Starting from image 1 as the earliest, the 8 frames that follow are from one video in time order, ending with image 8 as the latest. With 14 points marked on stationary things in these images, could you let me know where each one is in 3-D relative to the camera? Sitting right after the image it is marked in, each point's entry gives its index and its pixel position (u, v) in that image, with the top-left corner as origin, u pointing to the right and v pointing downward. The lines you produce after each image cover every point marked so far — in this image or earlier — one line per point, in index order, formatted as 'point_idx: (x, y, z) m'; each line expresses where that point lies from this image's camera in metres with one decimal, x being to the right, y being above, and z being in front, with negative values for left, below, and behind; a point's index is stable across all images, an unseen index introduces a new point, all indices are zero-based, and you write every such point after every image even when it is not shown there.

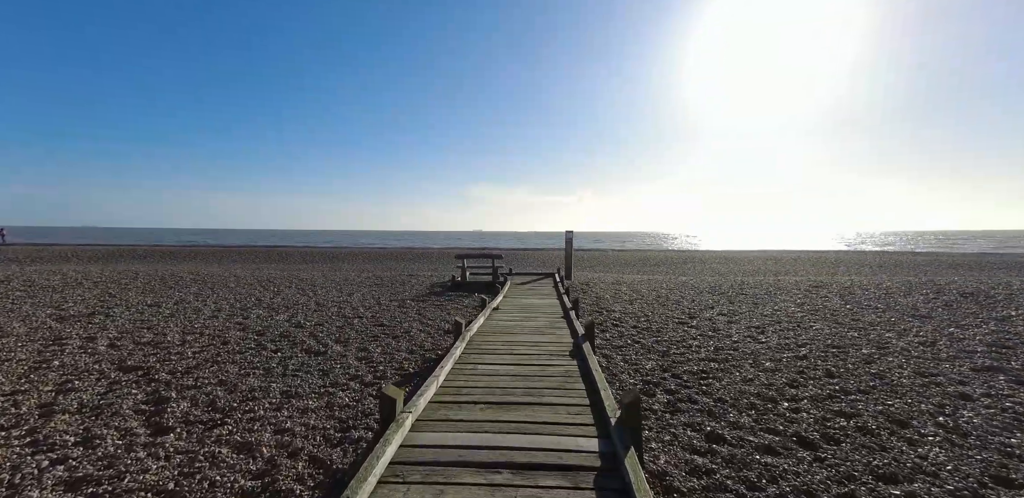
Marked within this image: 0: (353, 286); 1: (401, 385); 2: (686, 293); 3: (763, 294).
0: (-5.7, -1.3, +14.3) m
1: (-1.2, -1.5, +4.5) m
2: (+5.5, -1.4, +12.9) m
3: (+7.2, -1.3, +11.8) m
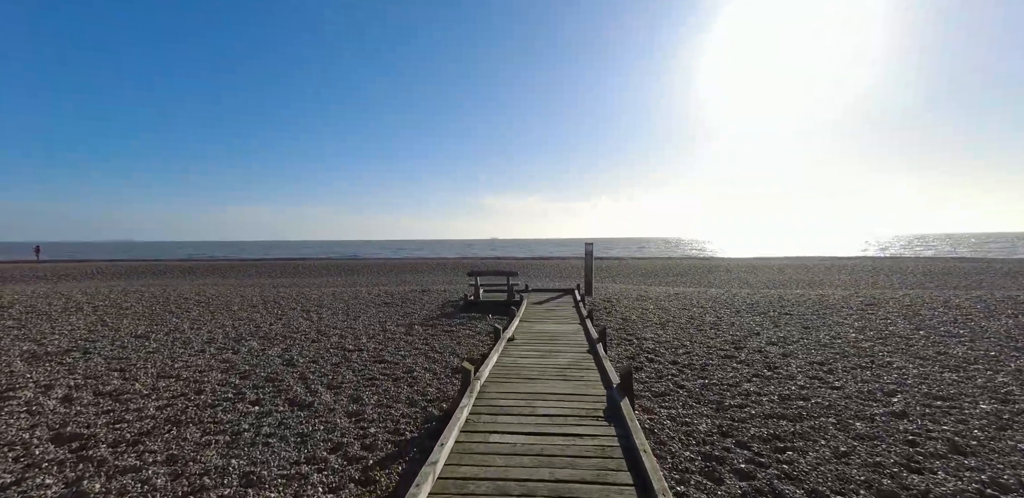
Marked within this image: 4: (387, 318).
0: (-5.1, -2.0, +13.6) m
1: (-1.0, -1.8, +3.6) m
2: (+6.0, -1.9, +11.7) m
3: (+7.7, -1.7, +10.6) m
4: (-3.4, -1.9, +11.1) m
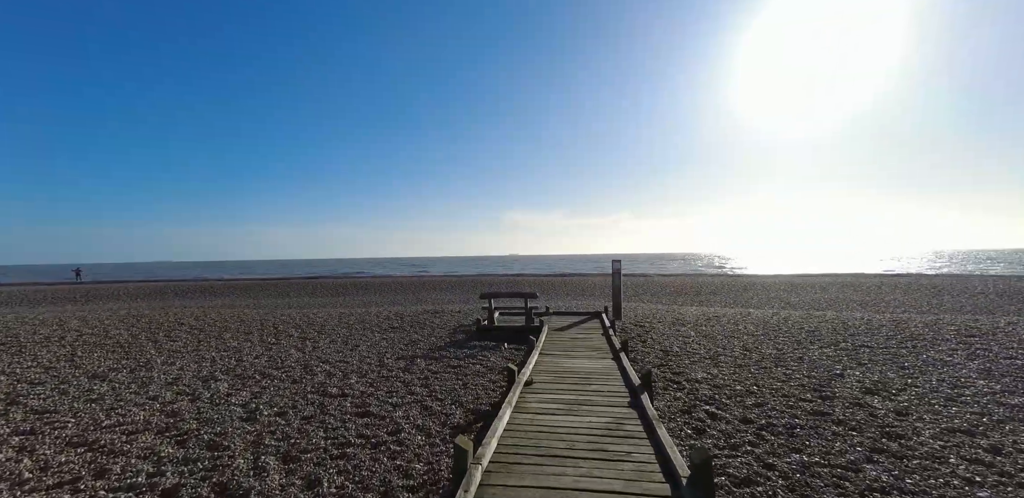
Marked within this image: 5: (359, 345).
0: (-4.5, -2.6, +12.4) m
1: (-1.0, -2.0, +2.1) m
2: (+6.5, -2.3, +9.9) m
3: (+8.1, -2.1, +8.7) m
4: (-2.9, -2.4, +9.8) m
5: (-3.8, -2.4, +10.2) m
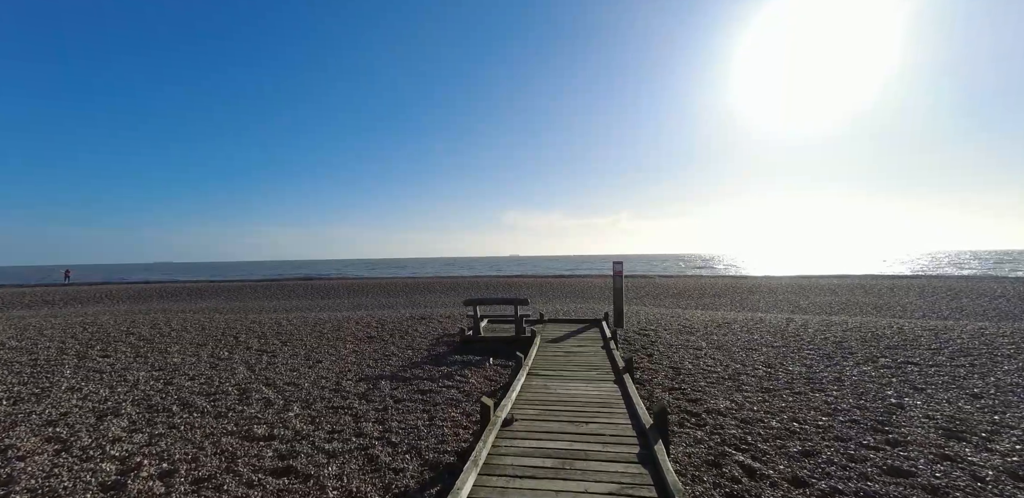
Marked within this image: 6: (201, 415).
0: (-4.8, -2.6, +11.0) m
1: (-1.2, -2.0, +0.8) m
2: (+6.2, -2.3, +8.5) m
3: (+7.8, -2.1, +7.3) m
4: (-3.2, -2.4, +8.4) m
5: (-4.1, -2.4, +8.9) m
6: (-4.1, -2.2, +5.4) m
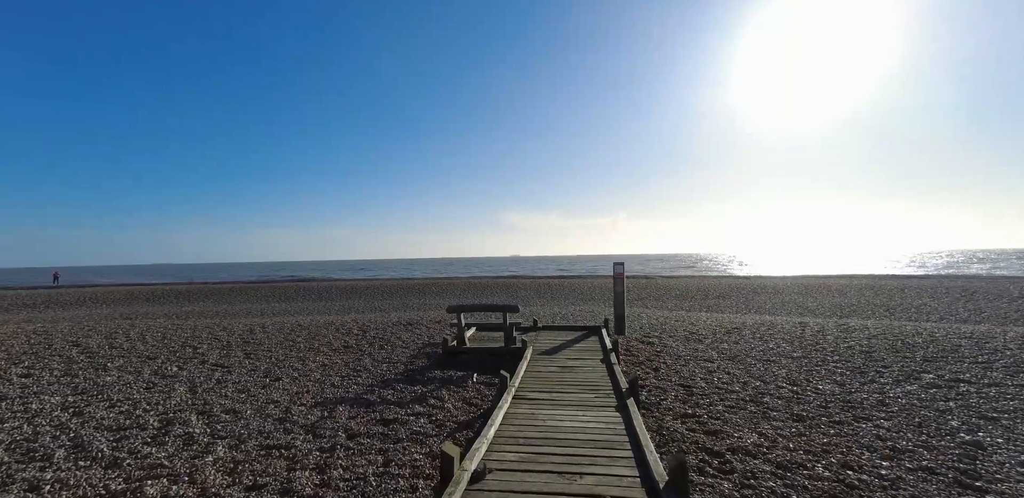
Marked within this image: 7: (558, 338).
0: (-5.1, -2.6, +9.9) m
1: (-1.5, -2.0, -0.4) m
2: (+5.9, -2.3, +7.4) m
3: (+7.5, -2.1, +6.2) m
4: (-3.5, -2.4, +7.3) m
5: (-4.4, -2.4, +7.7) m
6: (-4.3, -2.2, +4.2) m
7: (+1.2, -2.3, +10.4) m
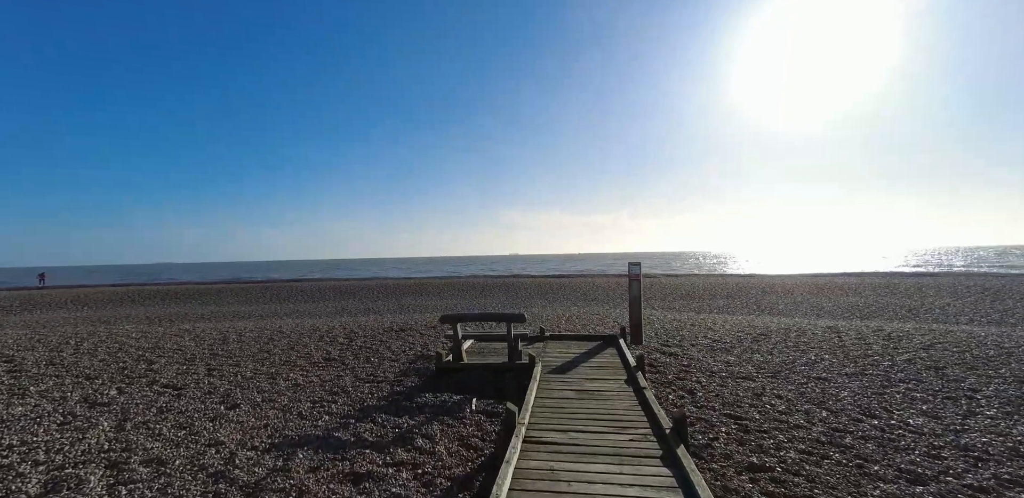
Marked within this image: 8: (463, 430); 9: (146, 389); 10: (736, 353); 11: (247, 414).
0: (-5.0, -2.6, +8.4) m
1: (-1.3, -2.0, -1.8) m
2: (+6.0, -2.3, +6.0) m
3: (+7.7, -2.1, +4.8) m
4: (-3.4, -2.4, +5.9) m
5: (-4.3, -2.4, +6.3) m
6: (-4.2, -2.2, +2.8) m
7: (+1.3, -2.2, +9.0) m
8: (-0.7, -2.4, +5.6) m
9: (-6.3, -2.5, +7.0) m
10: (+5.8, -2.7, +10.6) m
11: (-4.0, -2.4, +6.2) m
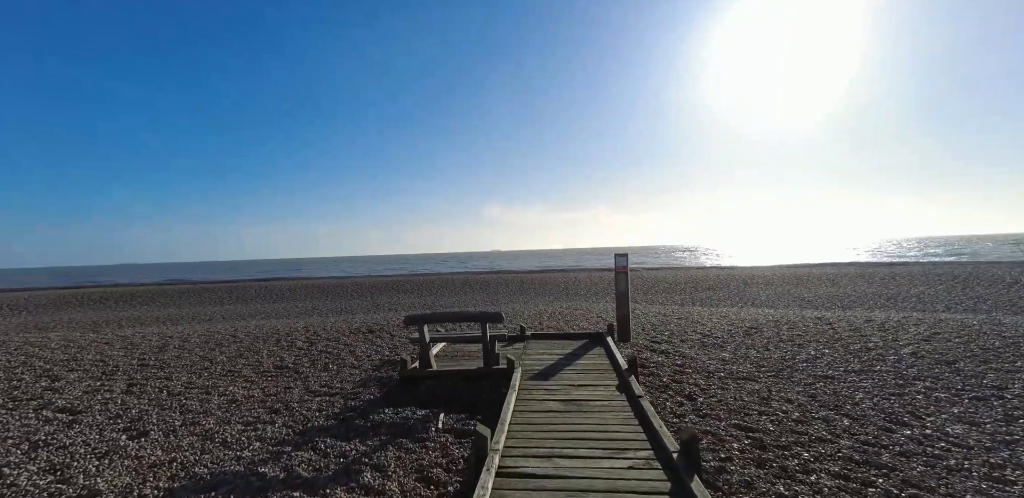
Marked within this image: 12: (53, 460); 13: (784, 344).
0: (-5.4, -2.5, +7.2) m
1: (-1.3, -1.9, -2.8) m
2: (+5.7, -2.0, +5.3) m
3: (+7.4, -1.8, +4.2) m
4: (-3.7, -2.3, +4.7) m
5: (-4.6, -2.3, +5.1) m
6: (-4.4, -2.1, +1.6) m
7: (+0.8, -2.0, +8.0) m
8: (-1.0, -2.3, +4.6) m
9: (-6.7, -2.4, +5.7) m
10: (+5.3, -2.4, +9.9) m
11: (-4.3, -2.3, +5.0) m
12: (-5.1, -2.3, +4.6) m
13: (+6.8, -2.4, +10.2) m
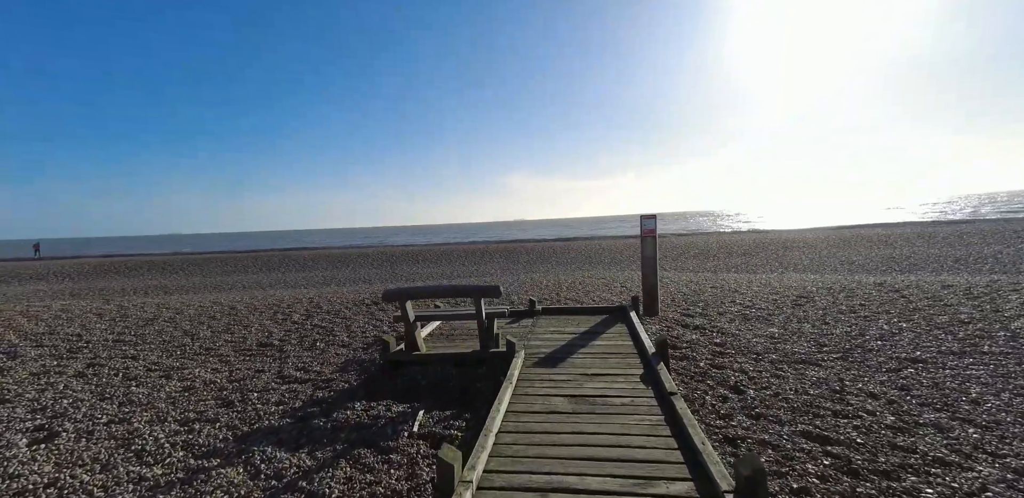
0: (-5.4, -1.9, +6.3) m
1: (-1.9, -2.1, -3.9) m
2: (+5.6, -1.5, +3.8) m
3: (+7.2, -1.3, +2.5) m
4: (-3.8, -1.9, +3.7) m
5: (-4.7, -1.9, +4.2) m
6: (-4.7, -2.0, +0.7) m
7: (+0.9, -1.3, +6.7) m
8: (-1.1, -1.9, +3.4) m
9: (-6.7, -2.0, +4.9) m
10: (+5.4, -1.5, +8.3) m
11: (-4.4, -1.9, +4.1) m
12: (-5.2, -2.0, +3.7) m
13: (+7.0, -1.4, +8.6) m
